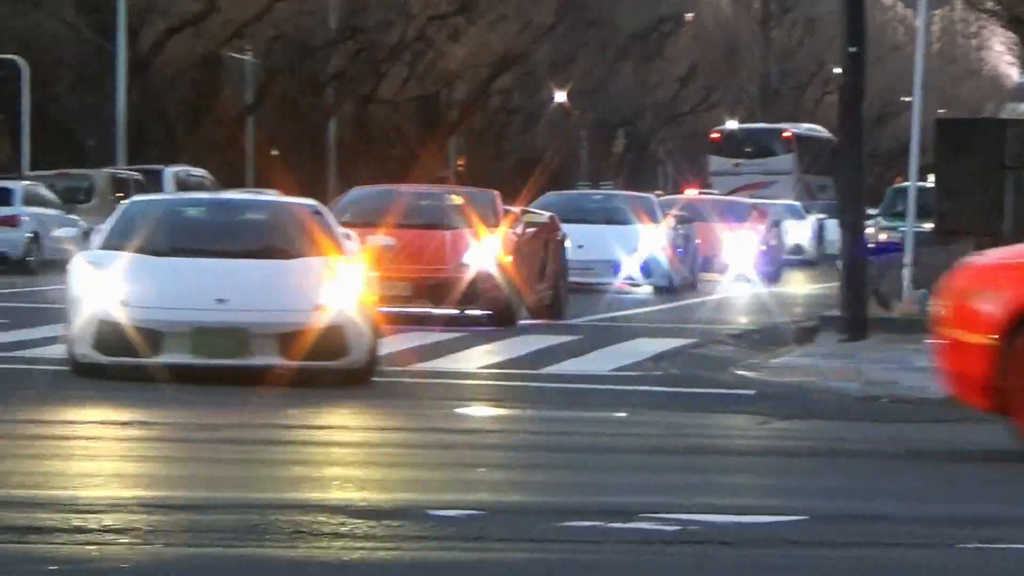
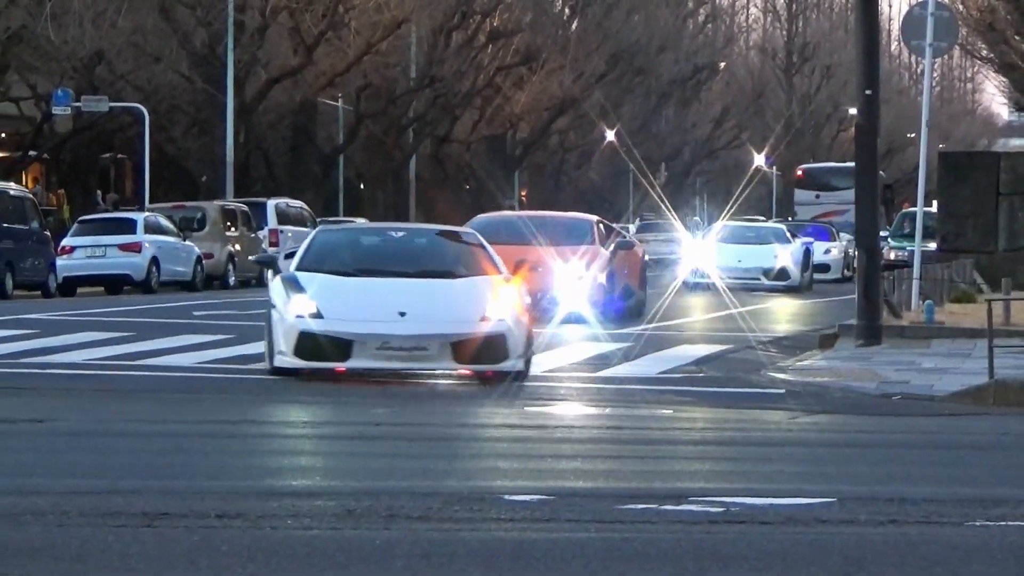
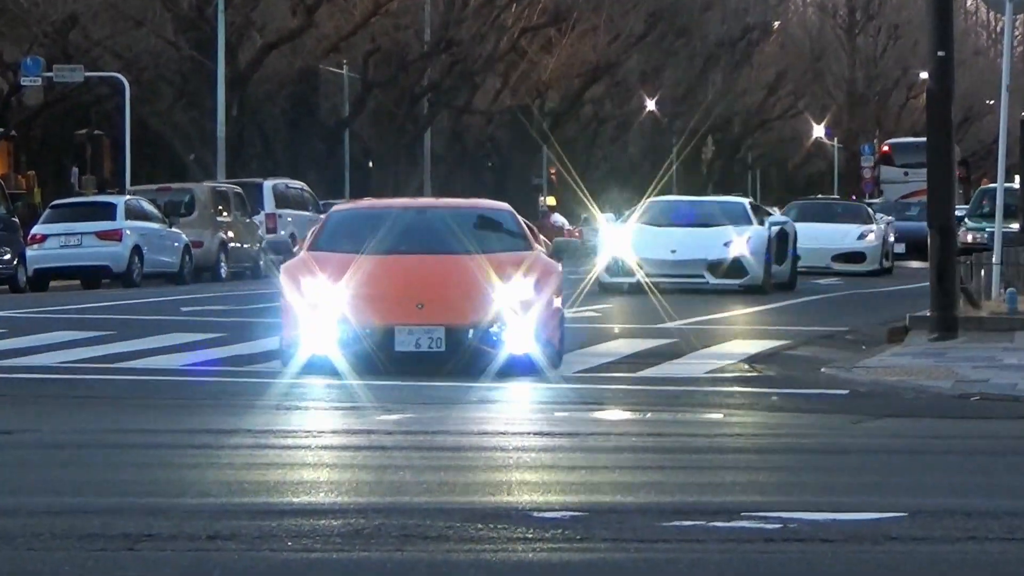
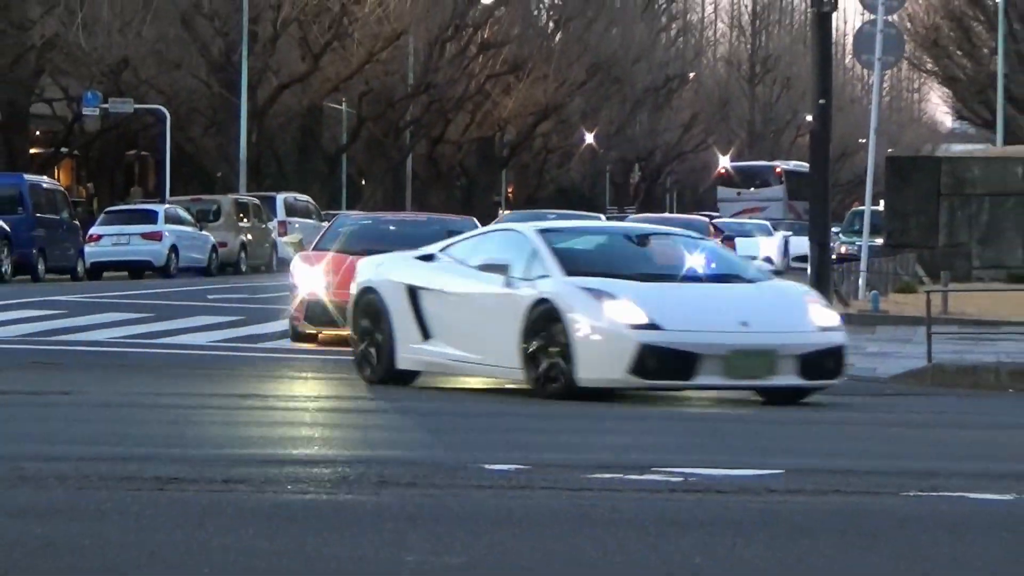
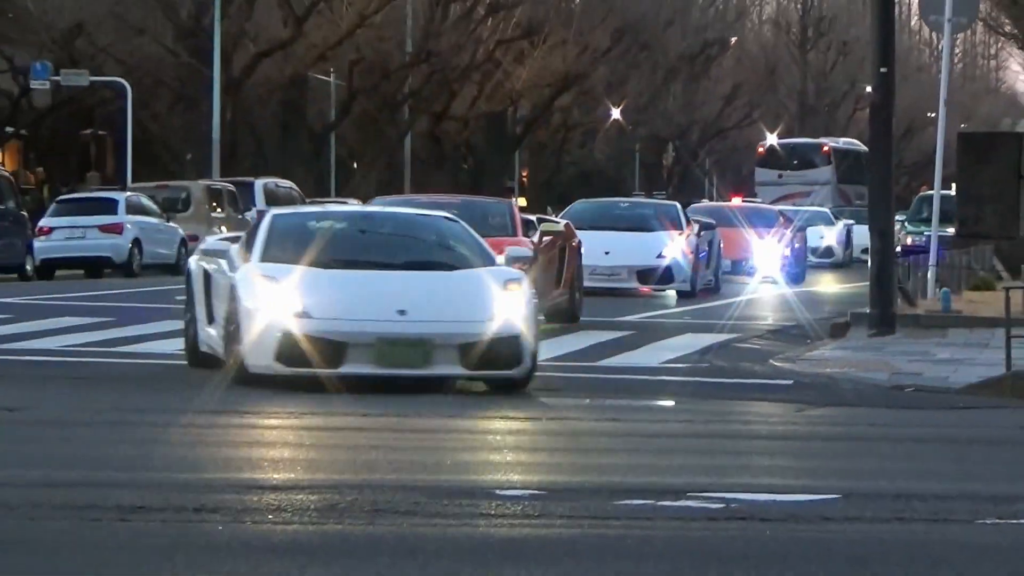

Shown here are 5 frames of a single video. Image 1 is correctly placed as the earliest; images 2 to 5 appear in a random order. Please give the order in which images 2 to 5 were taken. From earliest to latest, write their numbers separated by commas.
5, 4, 2, 3
